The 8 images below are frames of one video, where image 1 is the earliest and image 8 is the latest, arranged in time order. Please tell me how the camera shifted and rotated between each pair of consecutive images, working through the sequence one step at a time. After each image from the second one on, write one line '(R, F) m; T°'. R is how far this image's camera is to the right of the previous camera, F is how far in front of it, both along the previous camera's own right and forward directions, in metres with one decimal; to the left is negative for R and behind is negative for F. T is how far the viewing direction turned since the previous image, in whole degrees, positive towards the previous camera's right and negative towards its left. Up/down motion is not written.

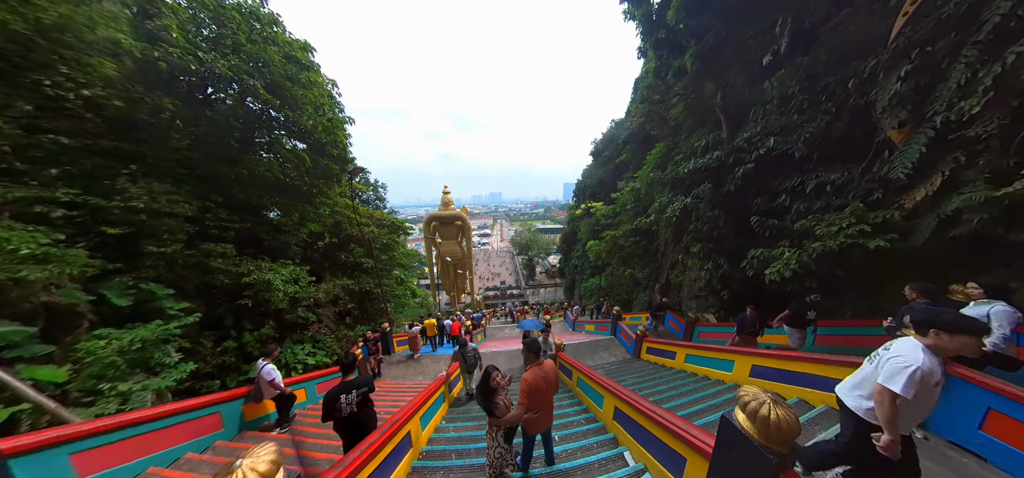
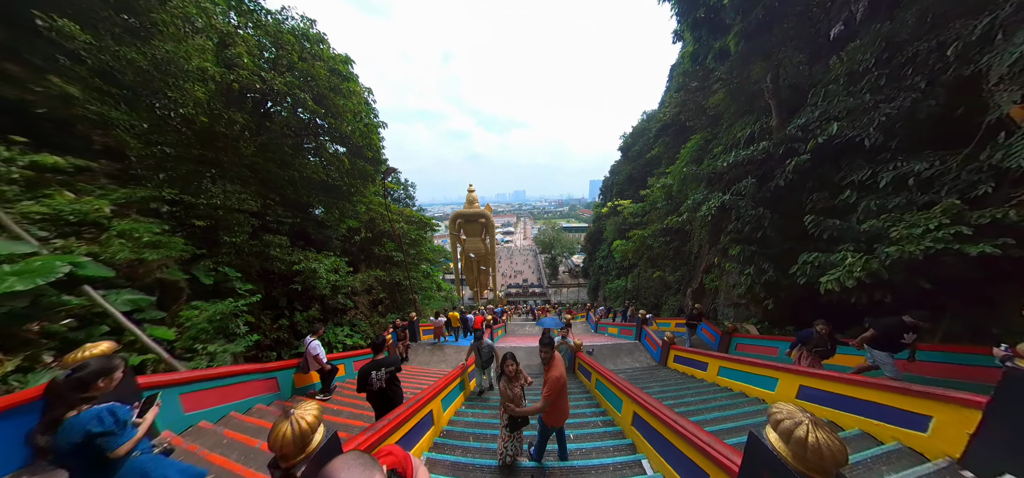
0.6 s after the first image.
(+0.4, 0.0) m; -8°
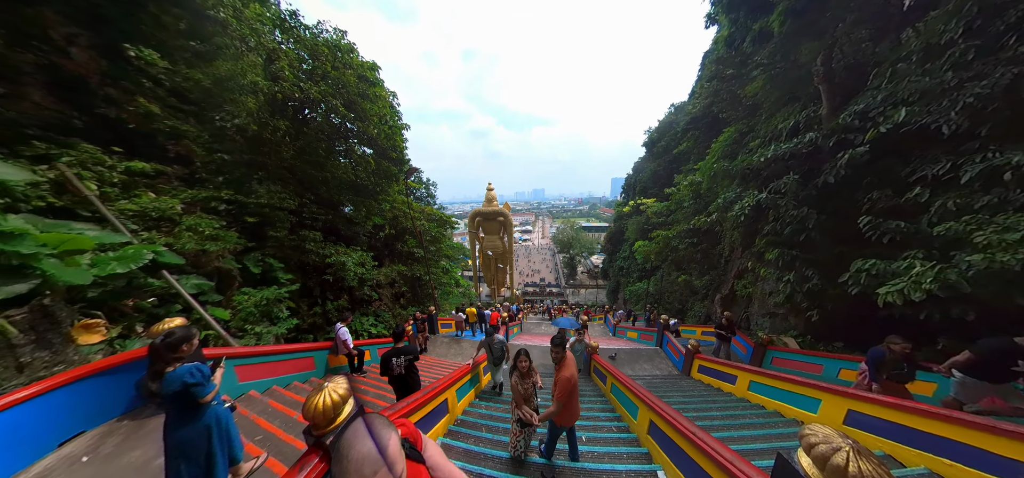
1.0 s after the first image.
(+0.3, 0.0) m; -7°
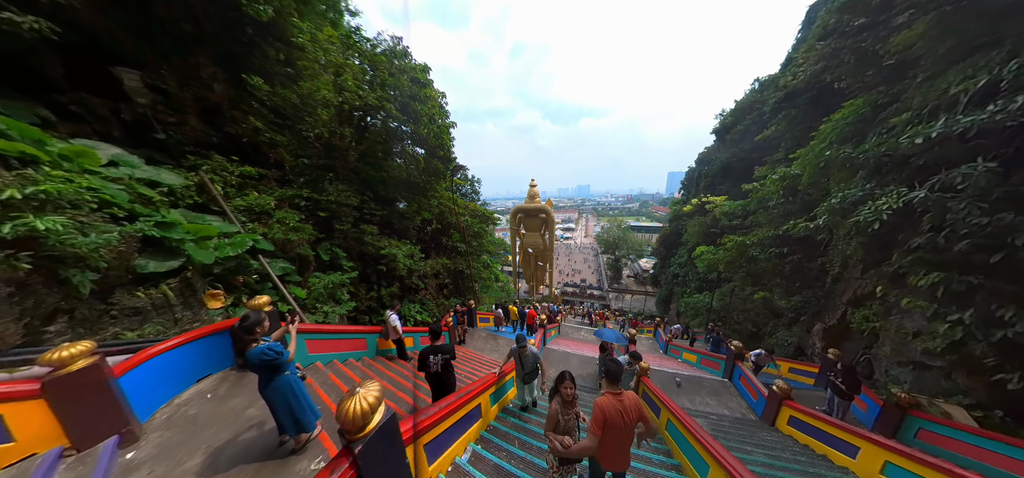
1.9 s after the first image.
(+0.4, +0.2) m; -13°
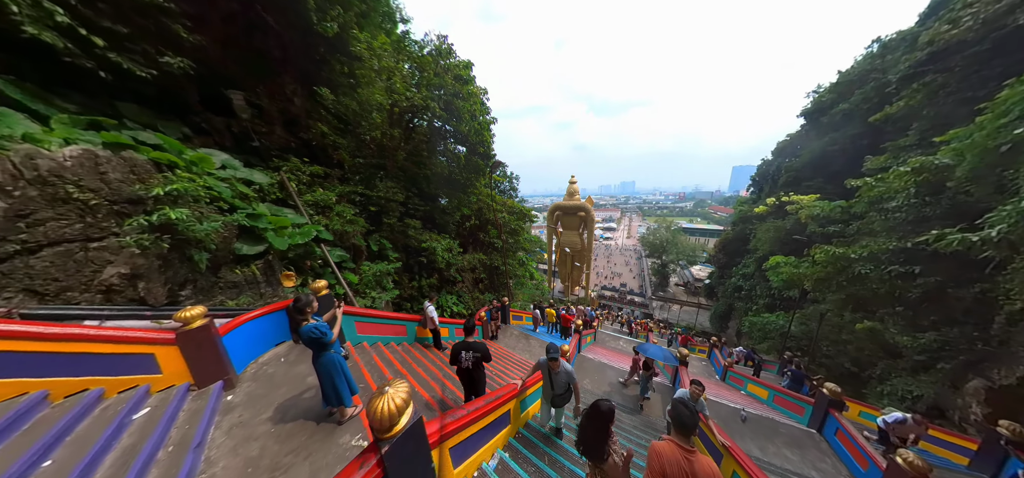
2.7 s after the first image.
(+0.3, +0.1) m; -11°
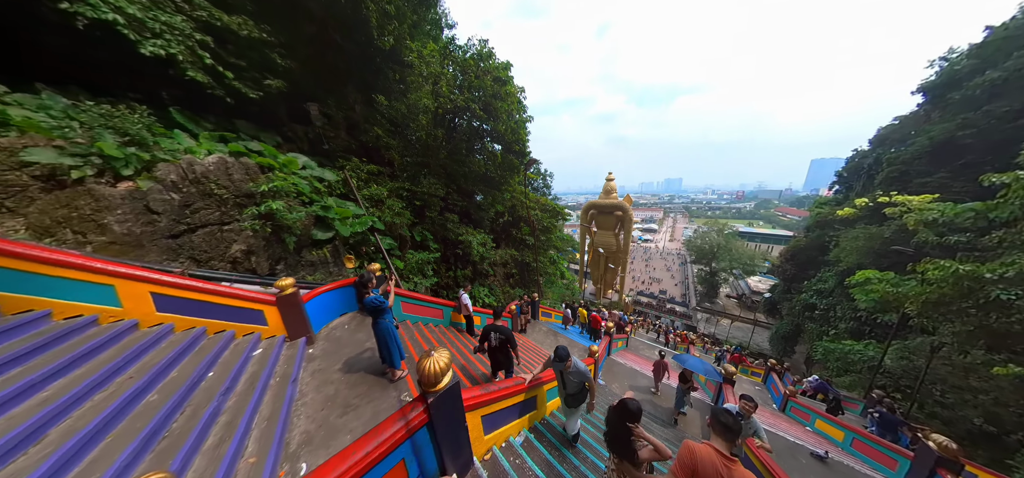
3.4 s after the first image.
(+0.4, 0.0) m; -11°
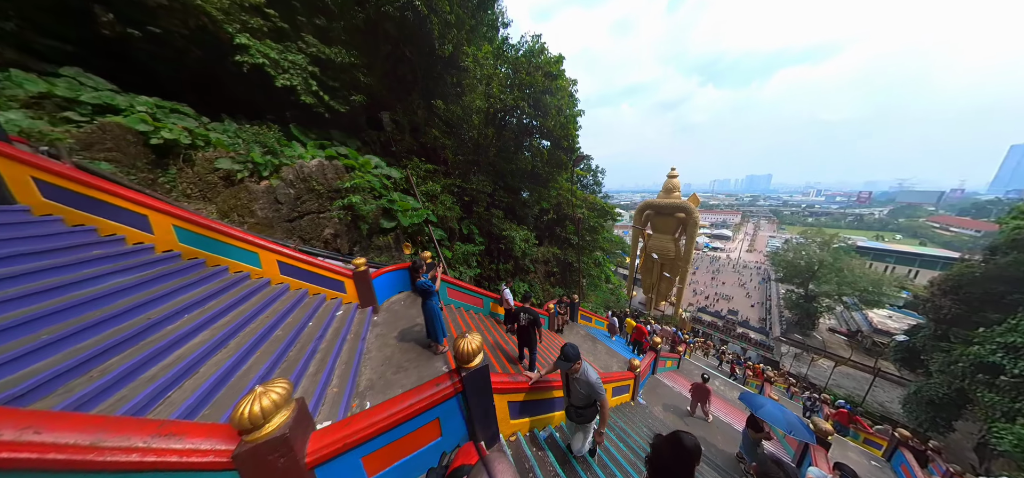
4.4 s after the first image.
(+0.7, +0.1) m; -17°
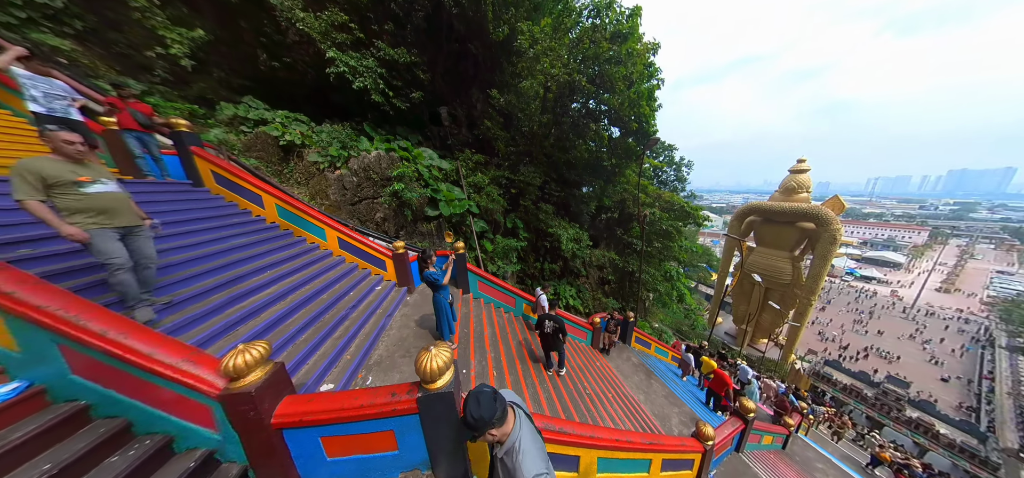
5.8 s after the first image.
(+0.2, +0.6) m; -14°
